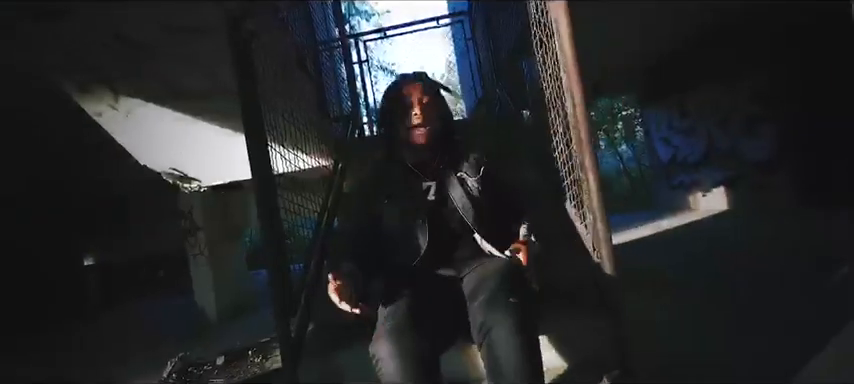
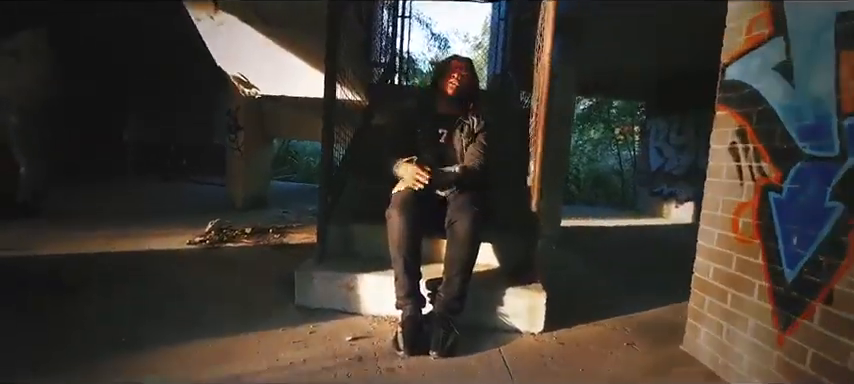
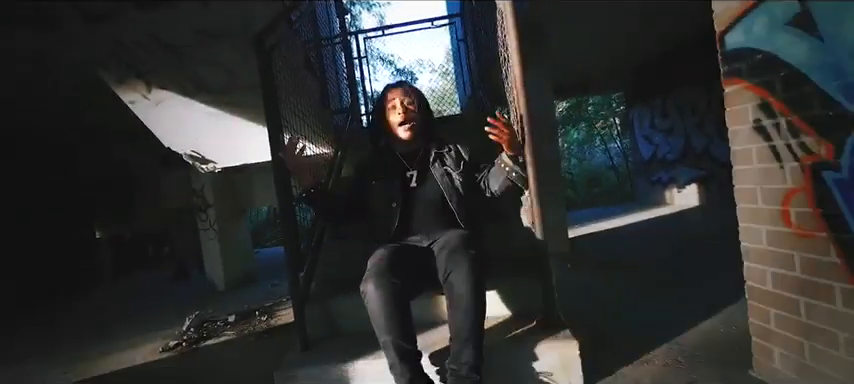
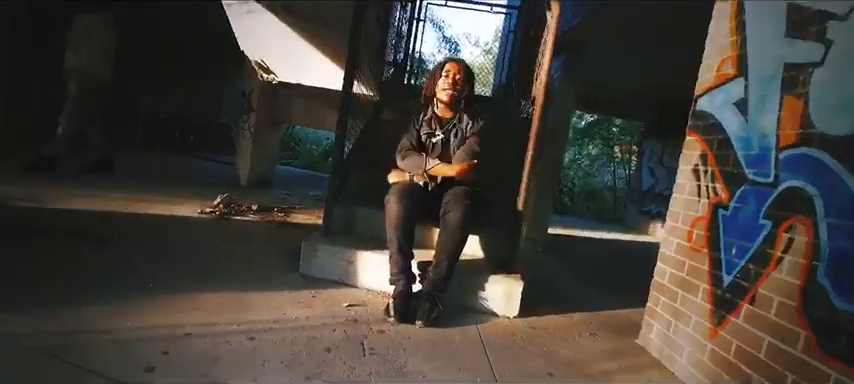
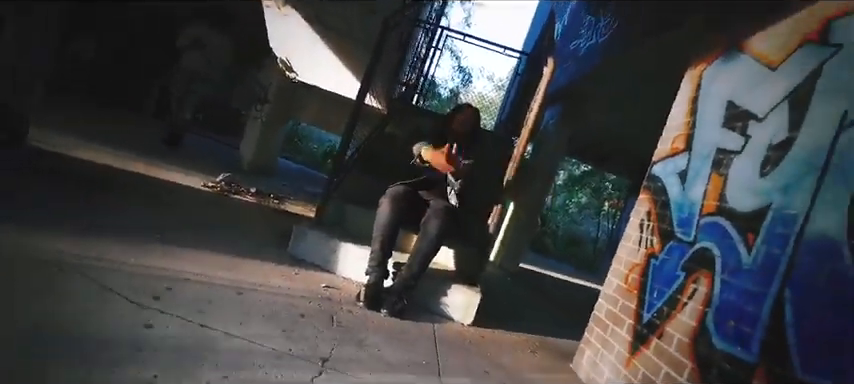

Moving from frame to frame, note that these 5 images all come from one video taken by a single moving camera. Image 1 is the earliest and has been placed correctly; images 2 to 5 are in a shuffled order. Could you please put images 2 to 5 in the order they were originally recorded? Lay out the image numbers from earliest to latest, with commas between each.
3, 5, 4, 2
